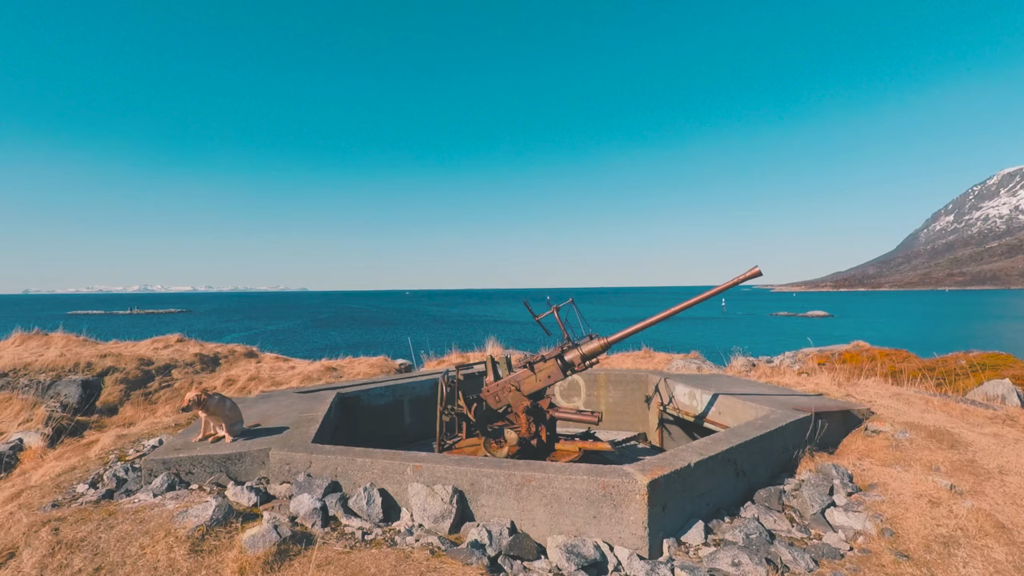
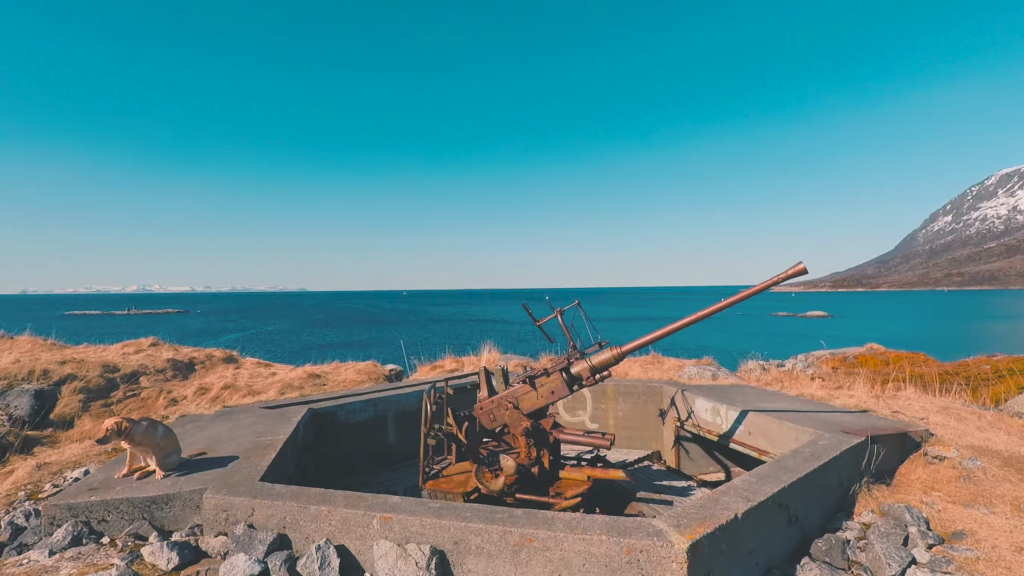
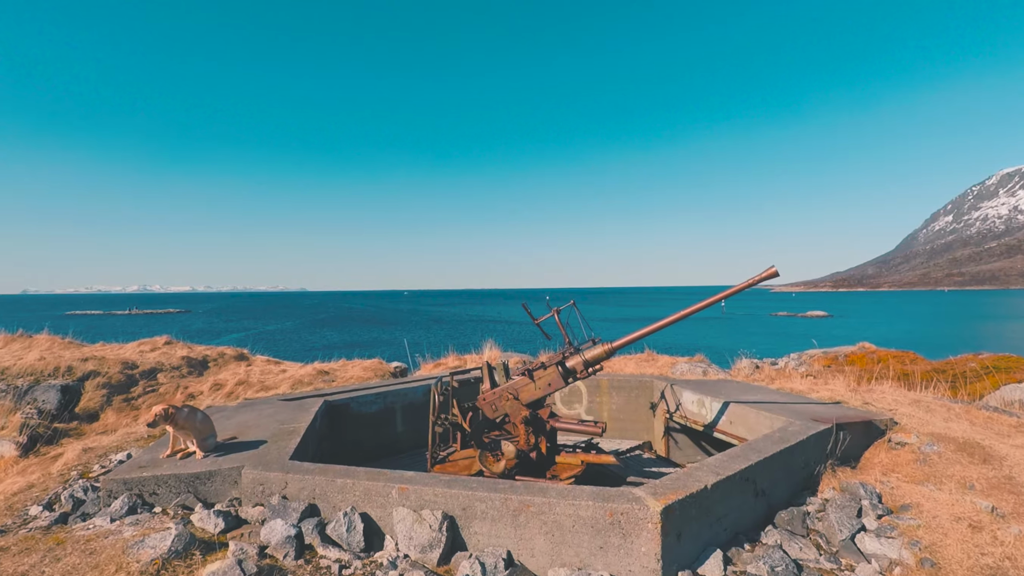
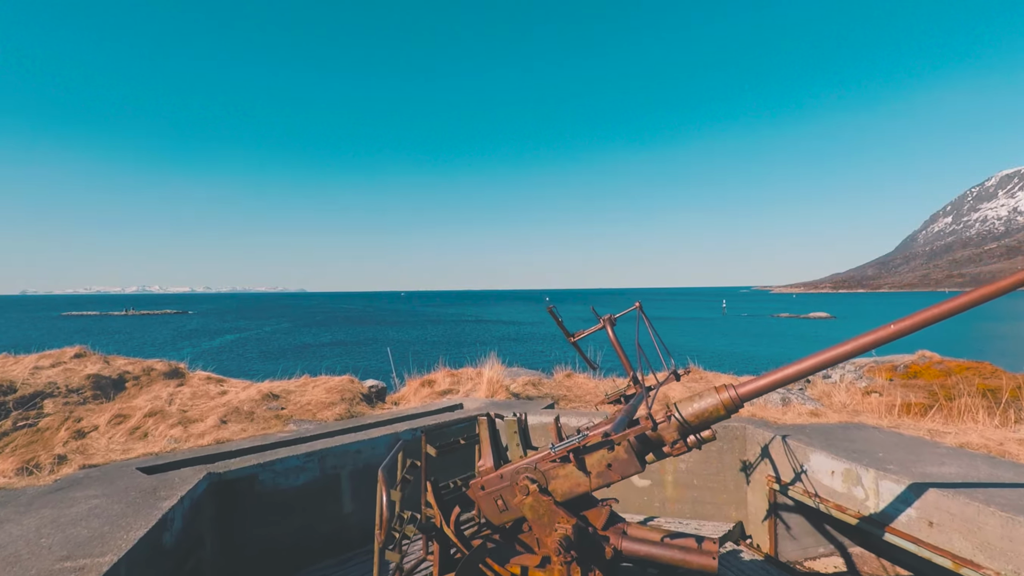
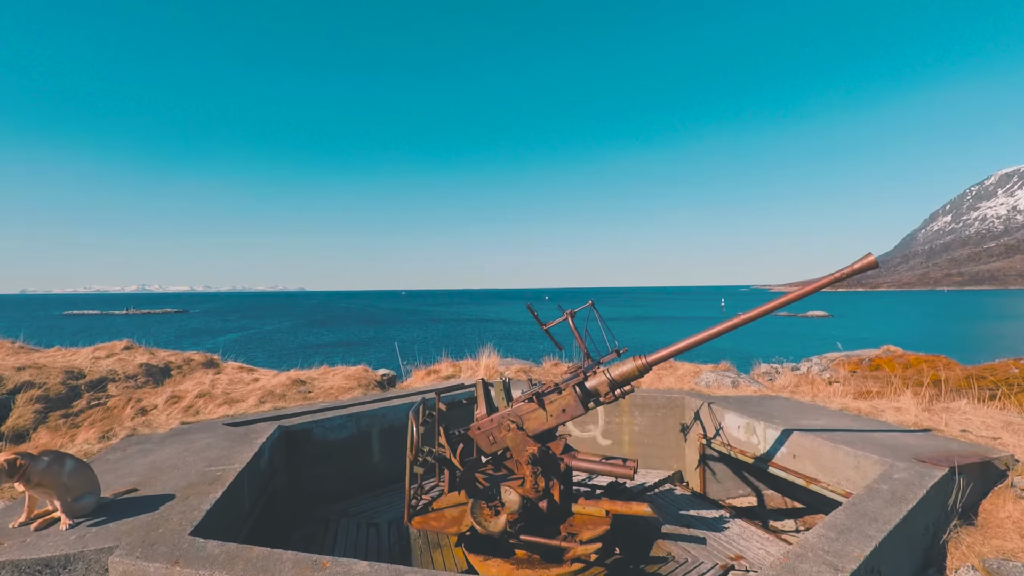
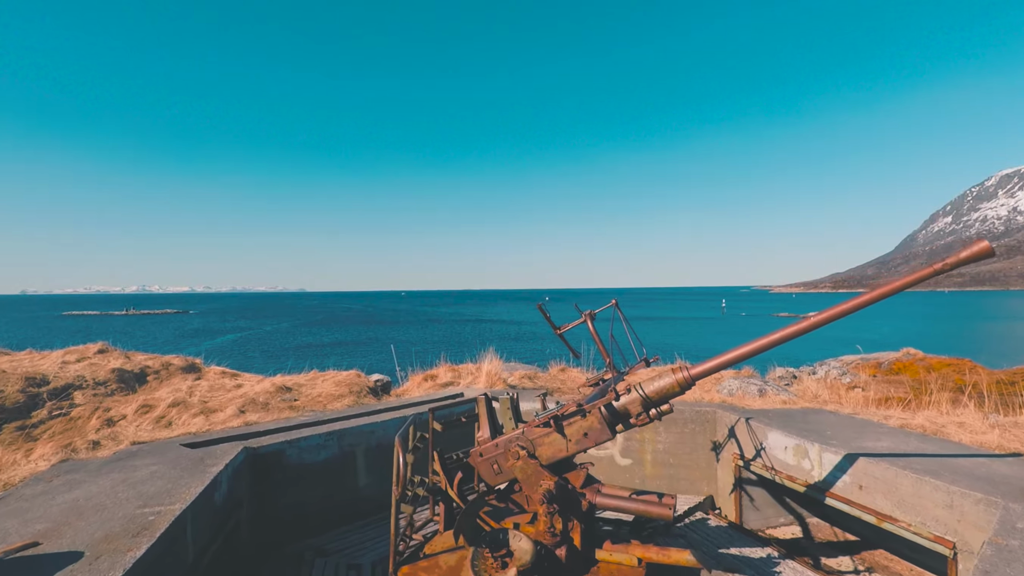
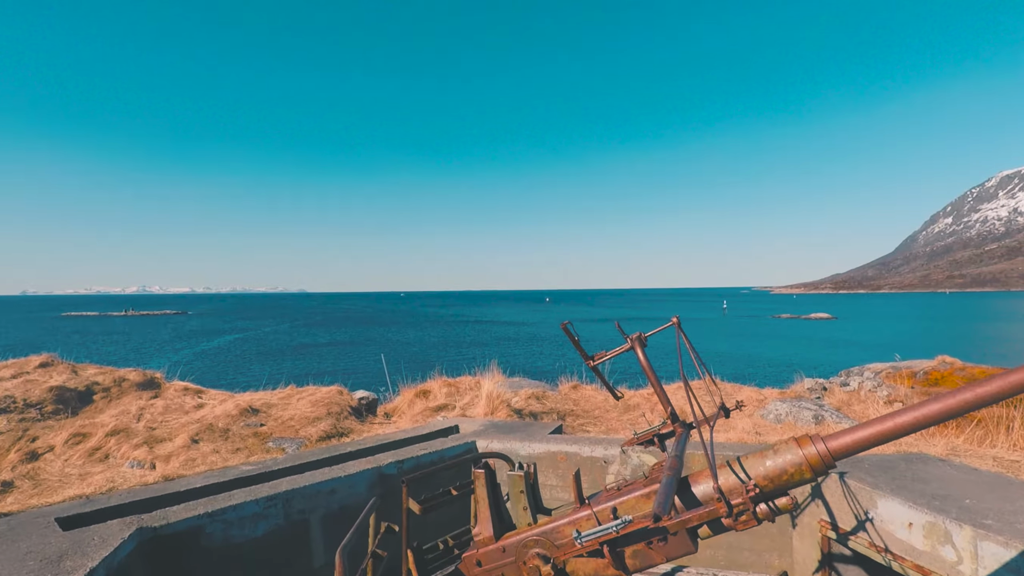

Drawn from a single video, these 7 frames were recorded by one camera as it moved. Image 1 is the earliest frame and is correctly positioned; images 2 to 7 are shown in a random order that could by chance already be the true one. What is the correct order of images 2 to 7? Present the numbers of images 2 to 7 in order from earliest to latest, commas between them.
3, 2, 5, 6, 4, 7
